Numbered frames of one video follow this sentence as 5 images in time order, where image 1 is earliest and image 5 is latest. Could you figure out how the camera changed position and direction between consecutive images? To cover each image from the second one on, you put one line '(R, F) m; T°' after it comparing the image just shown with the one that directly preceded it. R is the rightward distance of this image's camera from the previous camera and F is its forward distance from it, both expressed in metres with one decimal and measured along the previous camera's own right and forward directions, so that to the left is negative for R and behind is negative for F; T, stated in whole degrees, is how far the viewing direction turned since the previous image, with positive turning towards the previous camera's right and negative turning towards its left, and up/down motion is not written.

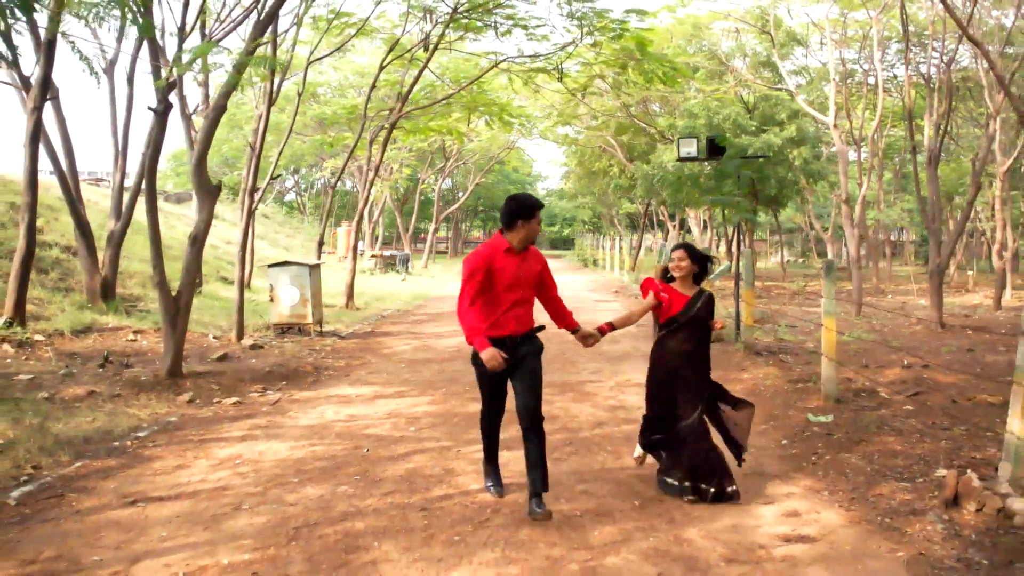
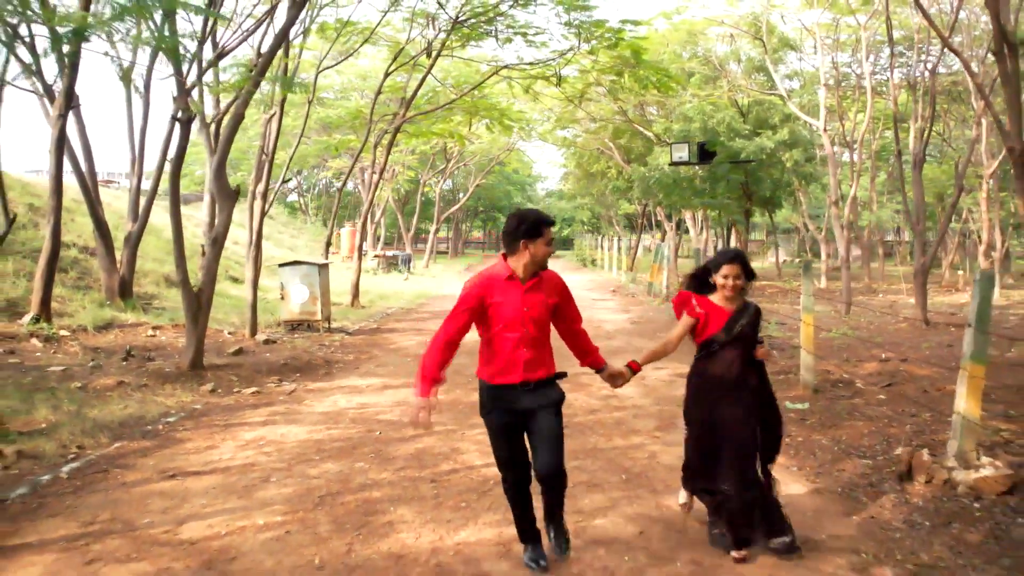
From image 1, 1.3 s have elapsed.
(0.0, -0.5) m; 0°
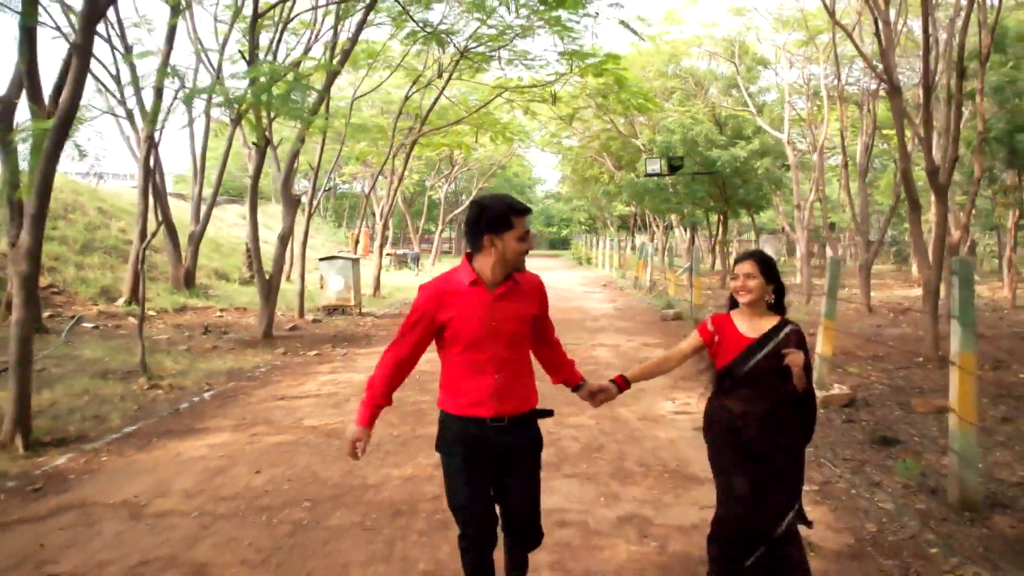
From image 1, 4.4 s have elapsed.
(0.0, -2.3) m; 0°
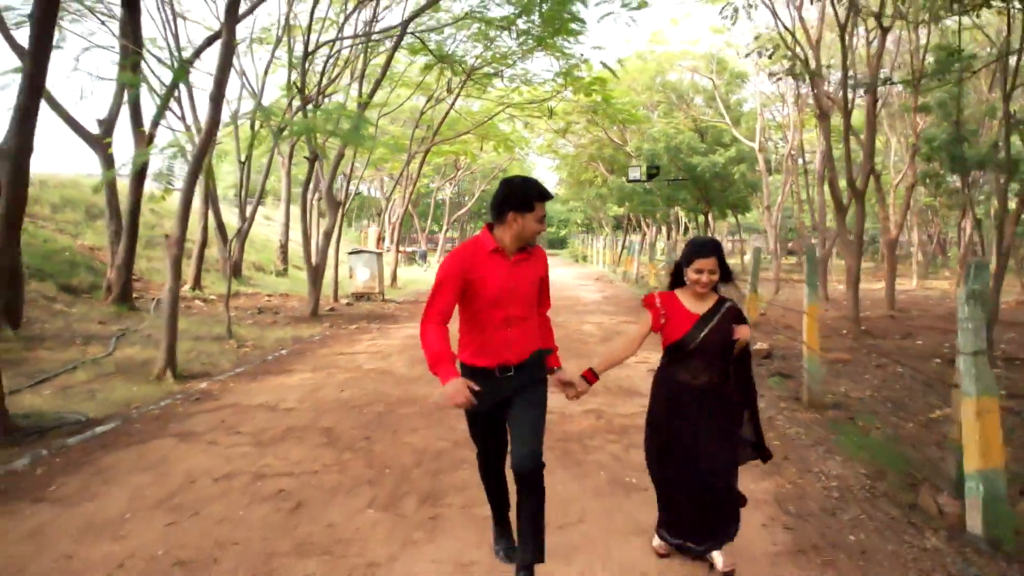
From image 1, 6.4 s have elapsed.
(0.0, -2.4) m; 0°
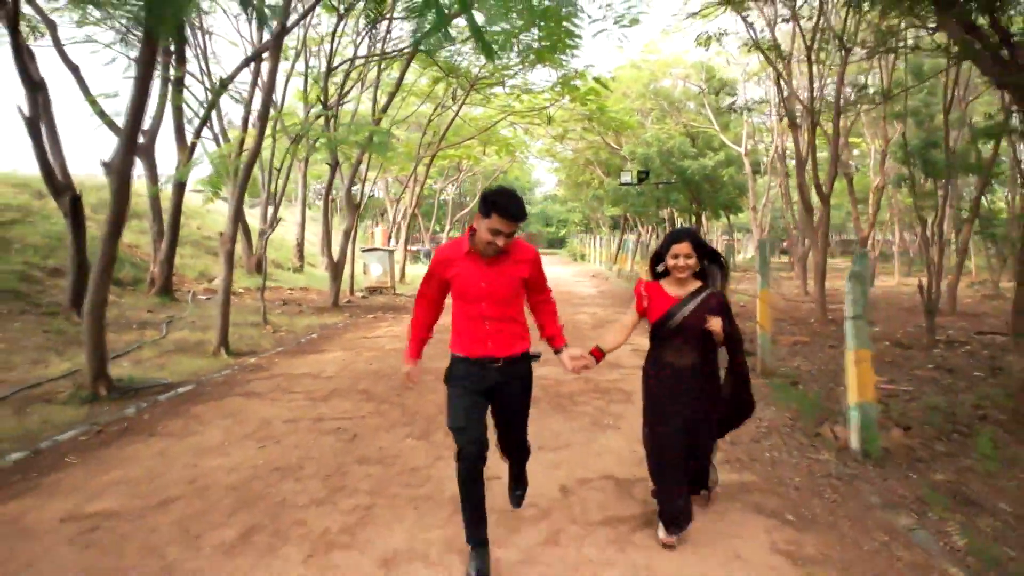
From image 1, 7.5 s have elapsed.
(0.0, -1.4) m; 0°
